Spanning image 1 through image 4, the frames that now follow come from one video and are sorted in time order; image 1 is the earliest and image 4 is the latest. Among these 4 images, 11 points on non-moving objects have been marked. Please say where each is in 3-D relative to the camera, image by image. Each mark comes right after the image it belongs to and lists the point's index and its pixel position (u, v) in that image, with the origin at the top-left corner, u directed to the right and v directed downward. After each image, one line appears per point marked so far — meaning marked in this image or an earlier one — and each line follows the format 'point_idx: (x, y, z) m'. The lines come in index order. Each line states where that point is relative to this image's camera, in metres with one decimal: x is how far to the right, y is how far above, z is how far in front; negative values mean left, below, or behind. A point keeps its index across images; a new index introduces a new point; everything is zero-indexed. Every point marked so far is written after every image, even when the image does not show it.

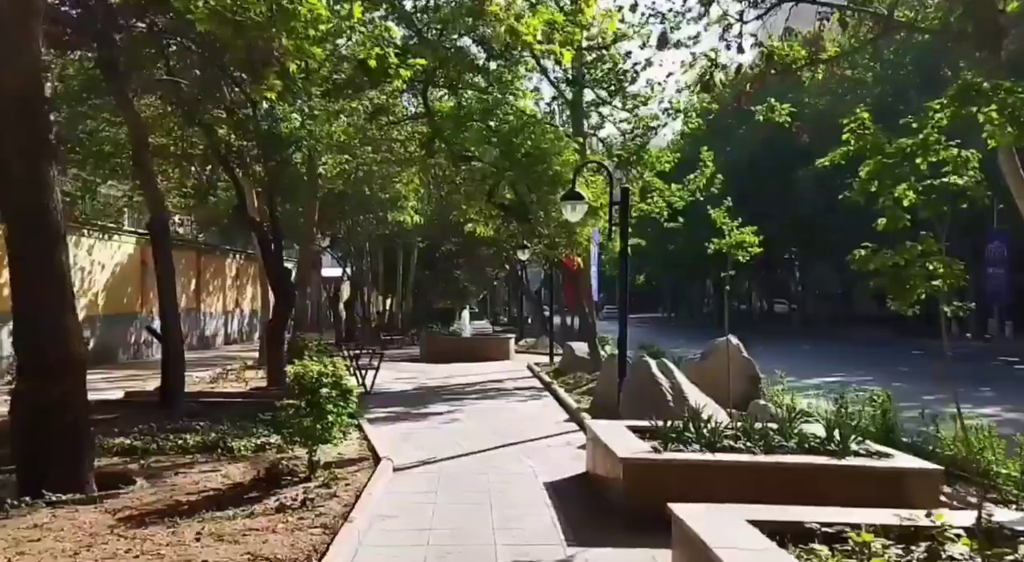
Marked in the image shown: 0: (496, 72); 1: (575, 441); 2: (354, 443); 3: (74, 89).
0: (-0.4, +4.1, +17.0) m
1: (+0.7, -1.8, +9.9) m
2: (-1.7, -1.8, +9.4) m
3: (-7.9, +3.5, +15.7) m
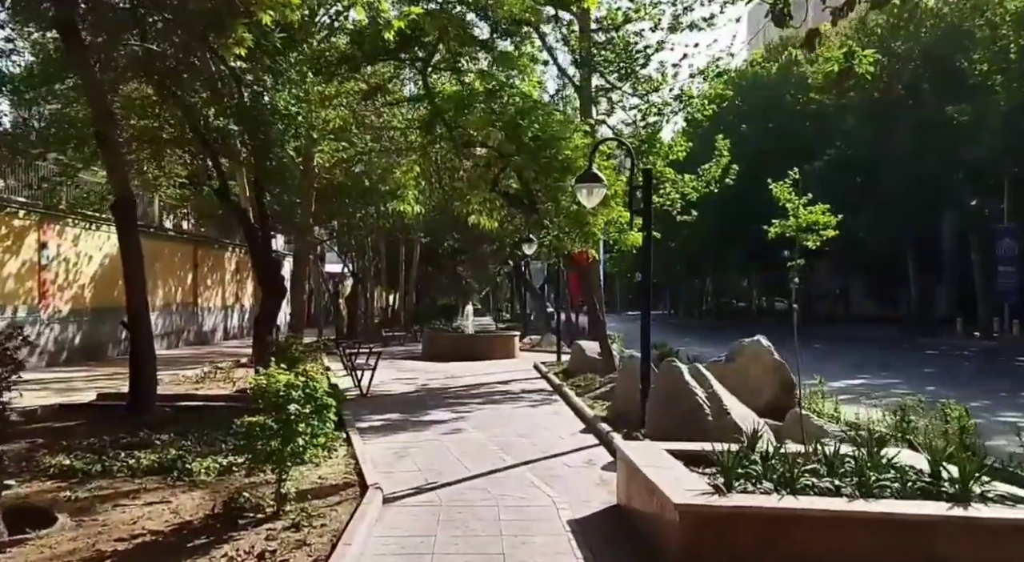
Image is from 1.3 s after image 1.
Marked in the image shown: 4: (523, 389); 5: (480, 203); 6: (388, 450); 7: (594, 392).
0: (-0.2, +4.2, +15.6) m
1: (+0.8, -1.8, +8.5) m
2: (-1.6, -1.7, +8.1) m
3: (-7.8, +3.6, +14.3) m
4: (+0.2, -2.0, +15.5) m
5: (-0.7, +1.7, +18.8) m
6: (-1.3, -1.8, +9.0) m
7: (+1.3, -1.8, +14.0) m
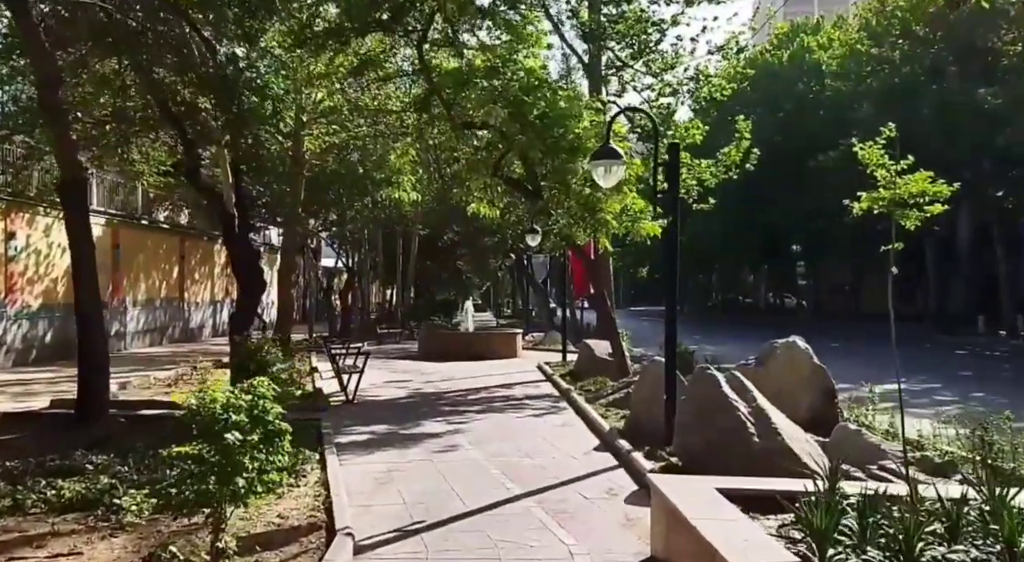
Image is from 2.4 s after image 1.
0: (-0.1, +4.3, +14.1) m
1: (+0.9, -1.7, +7.0) m
2: (-1.6, -1.6, +6.6) m
3: (-7.7, +3.7, +12.8) m
4: (+0.2, -1.9, +14.1) m
5: (-0.6, +1.8, +17.4) m
6: (-1.3, -1.7, +7.5) m
7: (+1.4, -1.7, +12.6) m
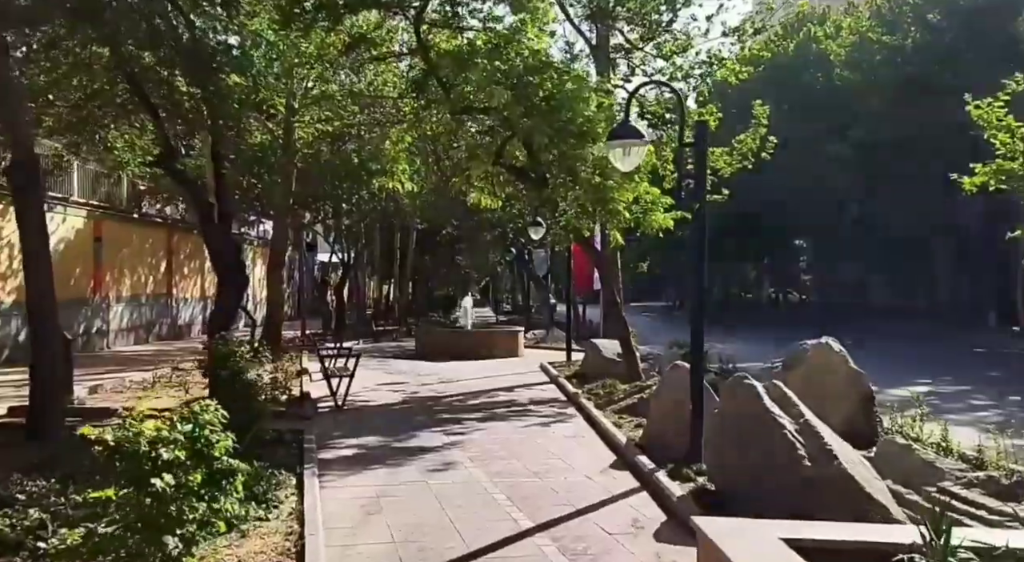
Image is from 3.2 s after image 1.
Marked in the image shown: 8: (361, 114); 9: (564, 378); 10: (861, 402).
0: (-0.1, +4.3, +13.0) m
1: (+0.9, -1.7, +6.0) m
2: (-1.5, -1.6, +5.6) m
3: (-7.7, +3.8, +11.7) m
4: (+0.3, -1.8, +13.1) m
5: (-0.6, +1.9, +16.3) m
6: (-1.2, -1.7, +6.5) m
7: (+1.4, -1.7, +11.6) m
8: (-3.4, +3.7, +19.3) m
9: (+1.0, -1.7, +15.8) m
10: (+3.8, -1.3, +9.4) m
